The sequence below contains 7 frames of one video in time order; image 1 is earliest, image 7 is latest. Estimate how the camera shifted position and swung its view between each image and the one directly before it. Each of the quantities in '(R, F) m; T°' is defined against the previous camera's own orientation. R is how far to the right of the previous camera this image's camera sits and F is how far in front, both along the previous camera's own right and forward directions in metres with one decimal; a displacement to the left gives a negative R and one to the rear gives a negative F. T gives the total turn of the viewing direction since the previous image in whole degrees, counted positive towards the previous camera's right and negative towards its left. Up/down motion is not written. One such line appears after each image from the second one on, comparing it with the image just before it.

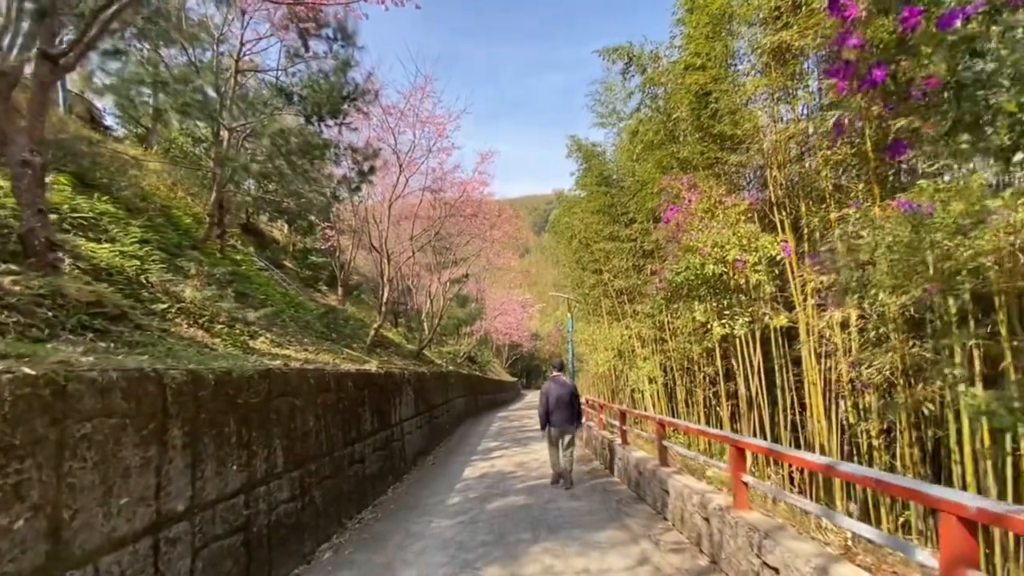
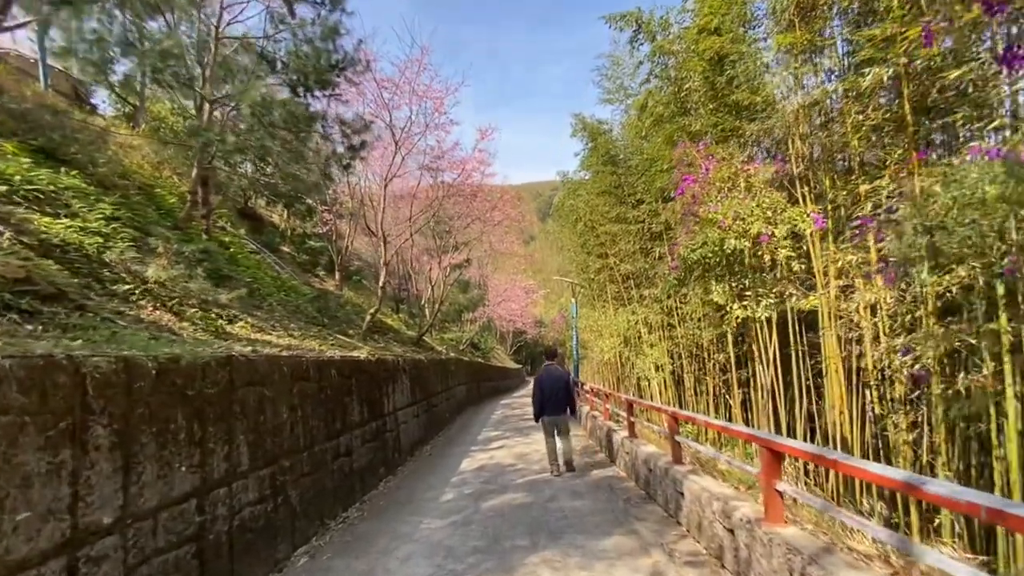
(+0.1, +0.5) m; -1°
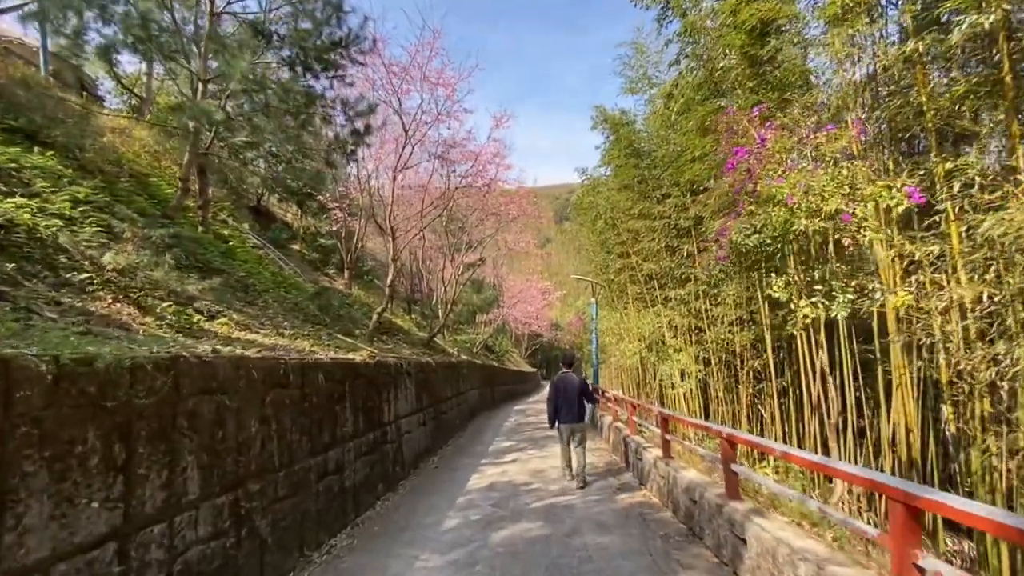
(0.0, +0.8) m; -2°
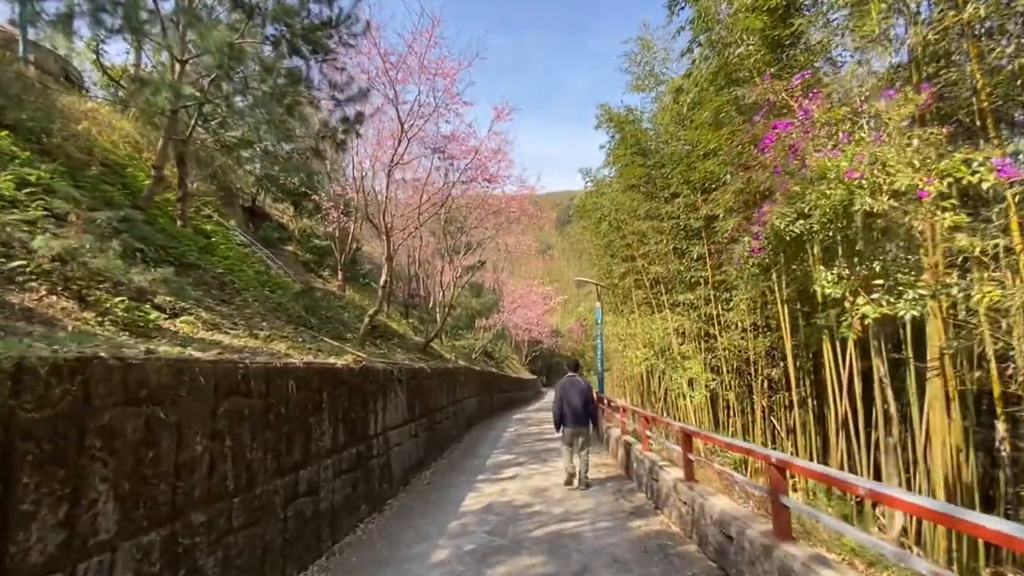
(0.0, +0.6) m; 0°
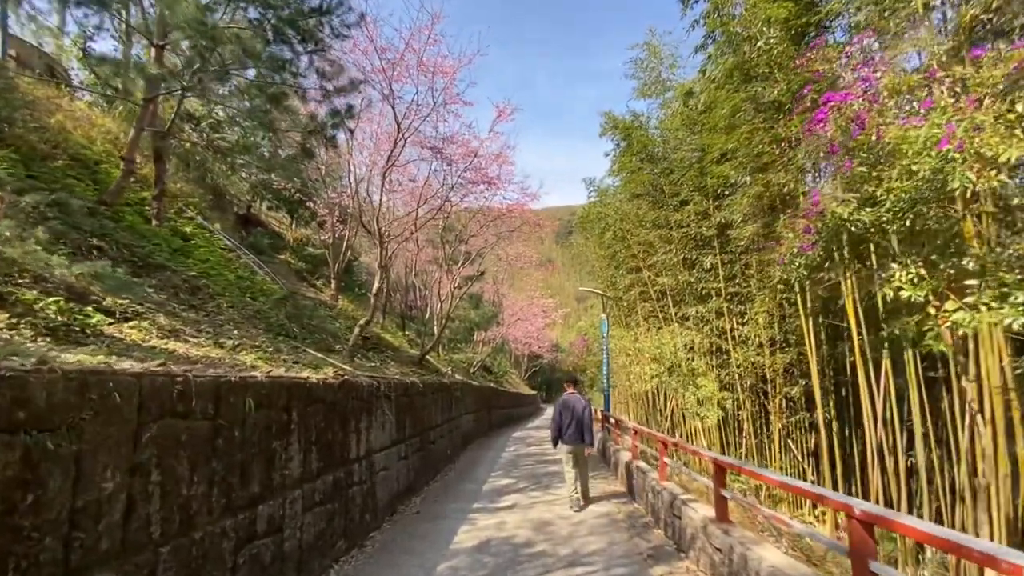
(0.0, +0.6) m; 0°
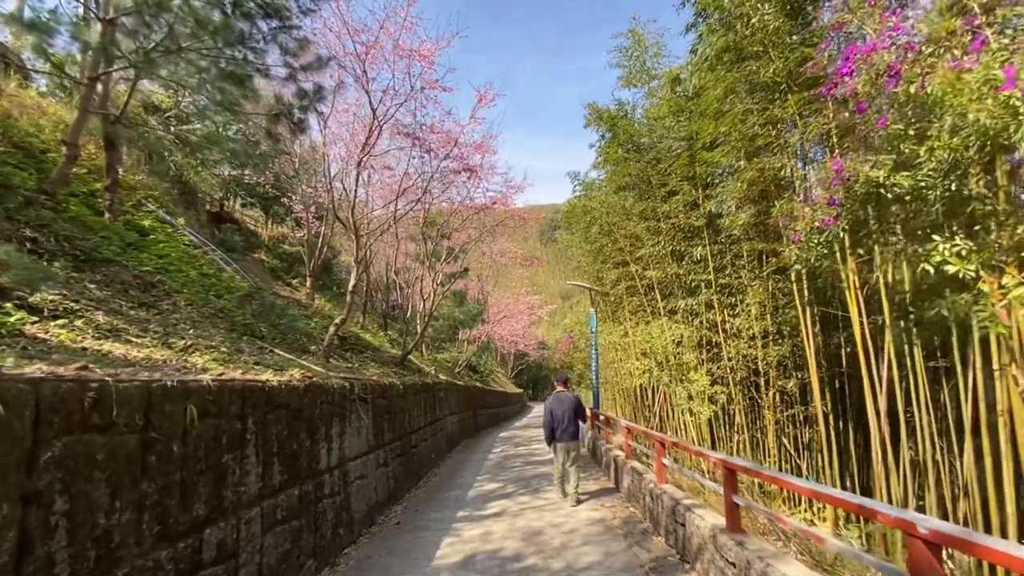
(0.0, +0.4) m; +2°
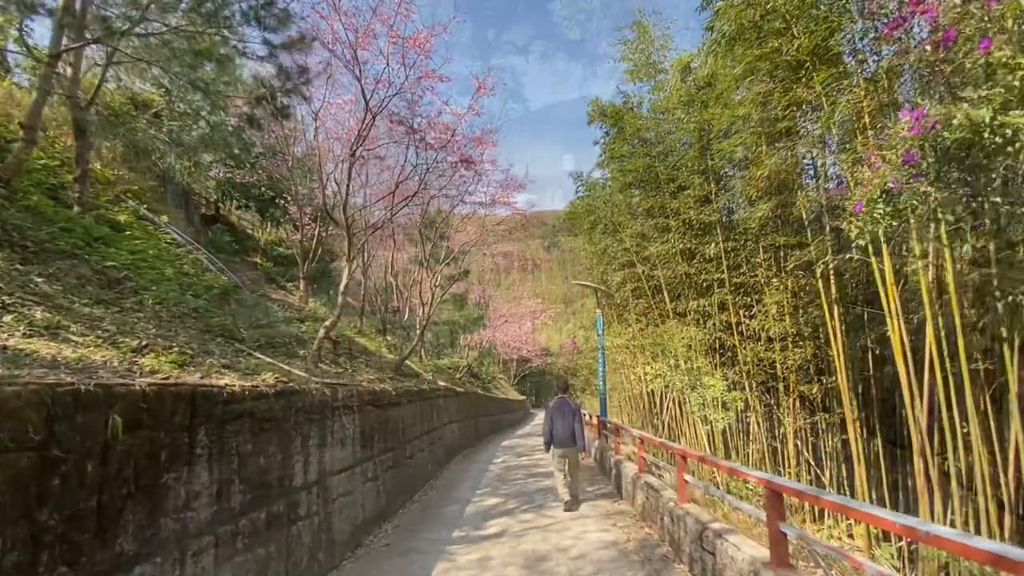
(0.0, +0.5) m; 0°
